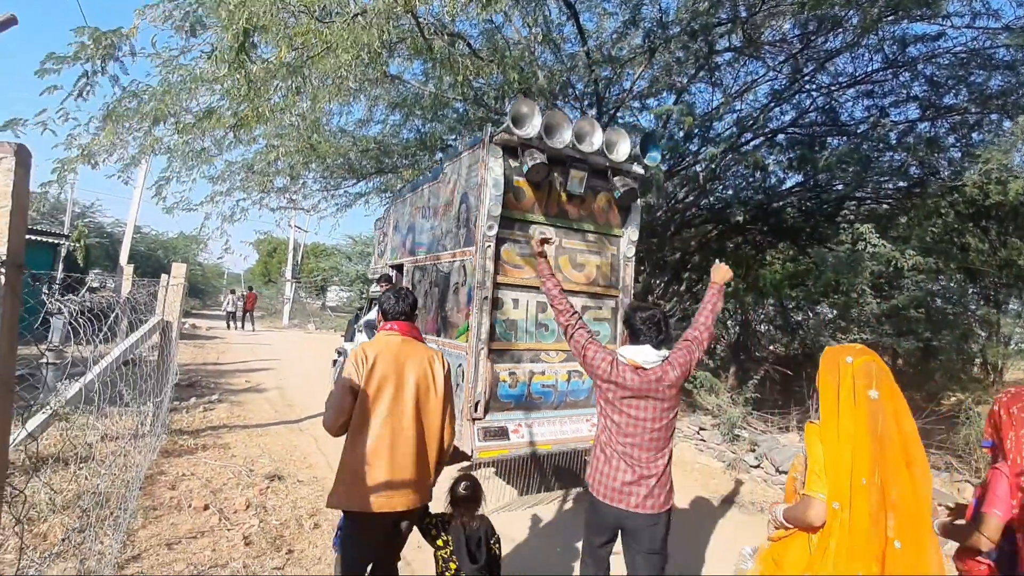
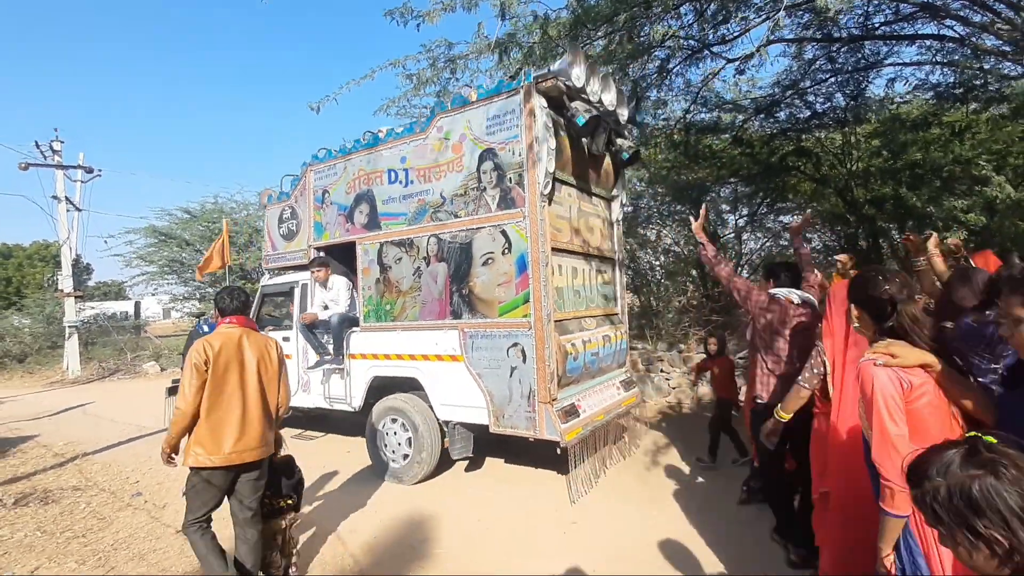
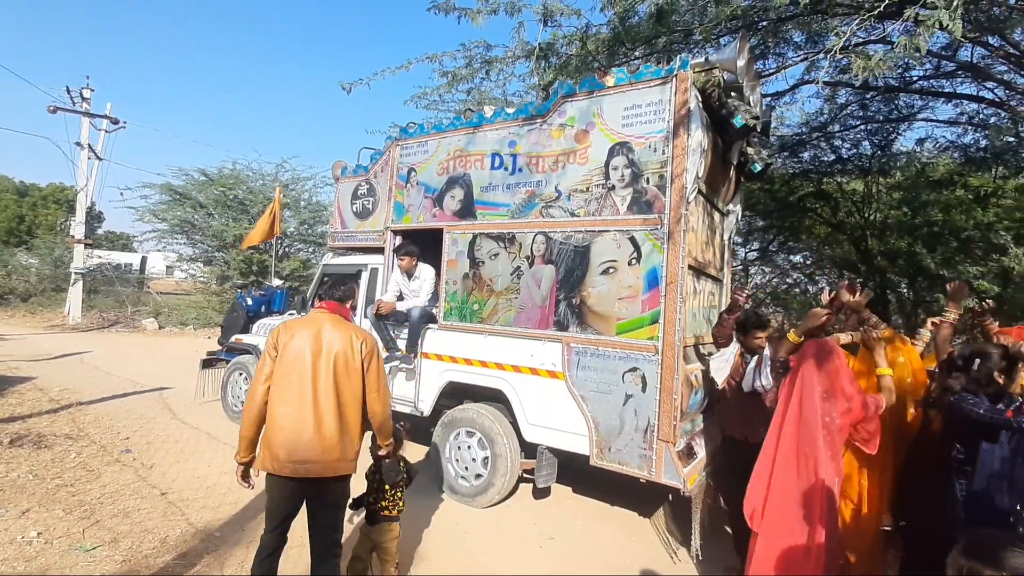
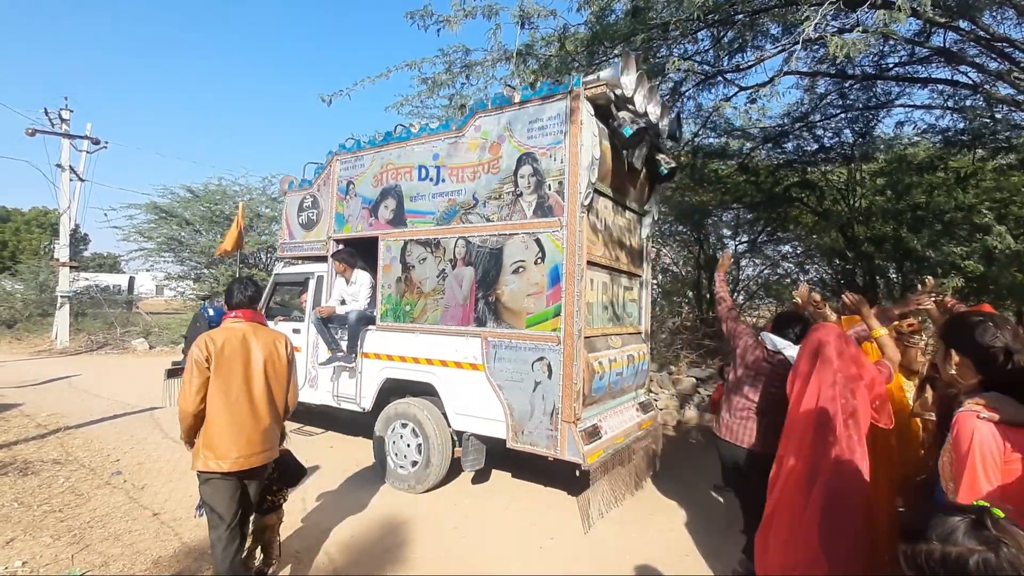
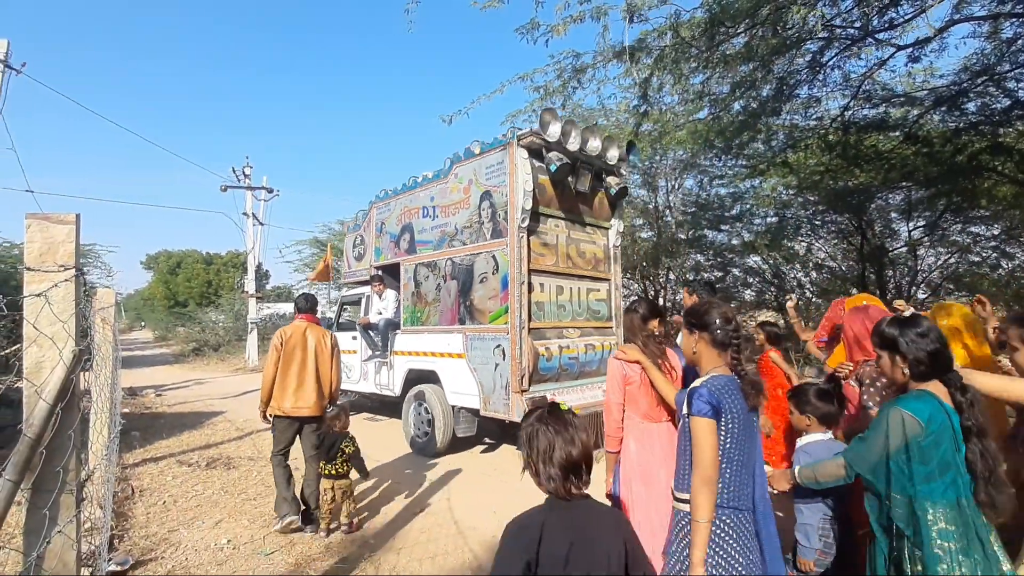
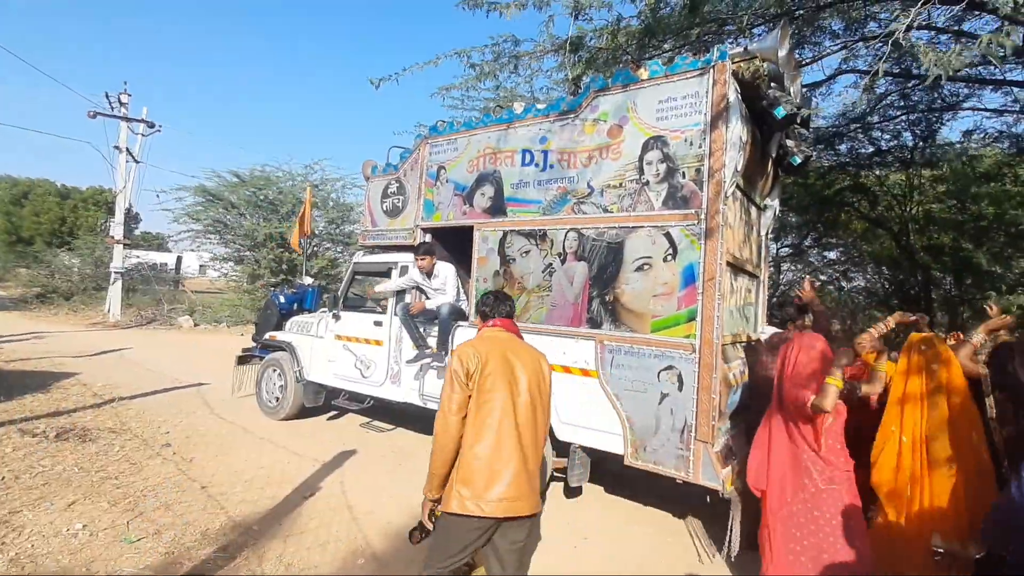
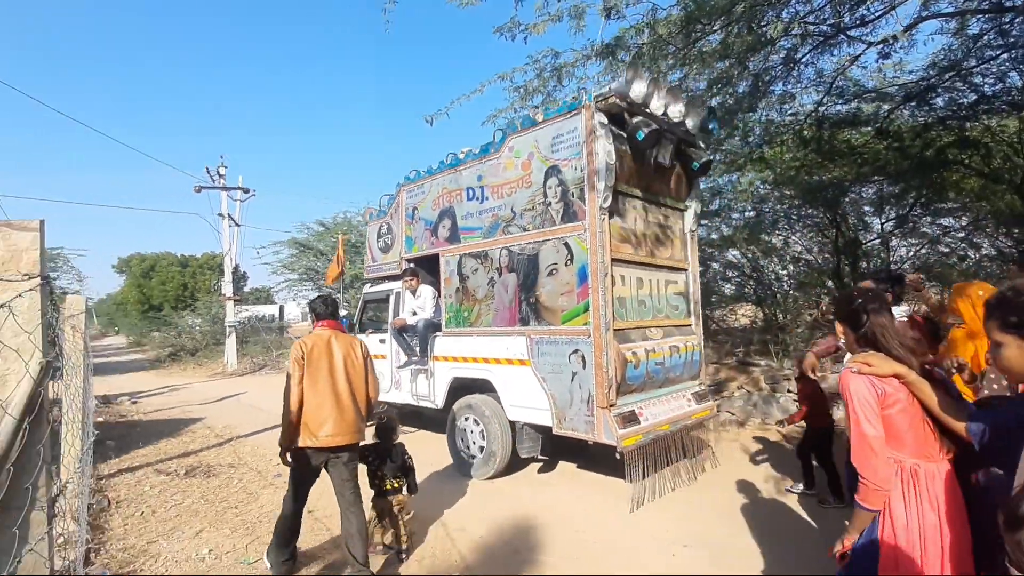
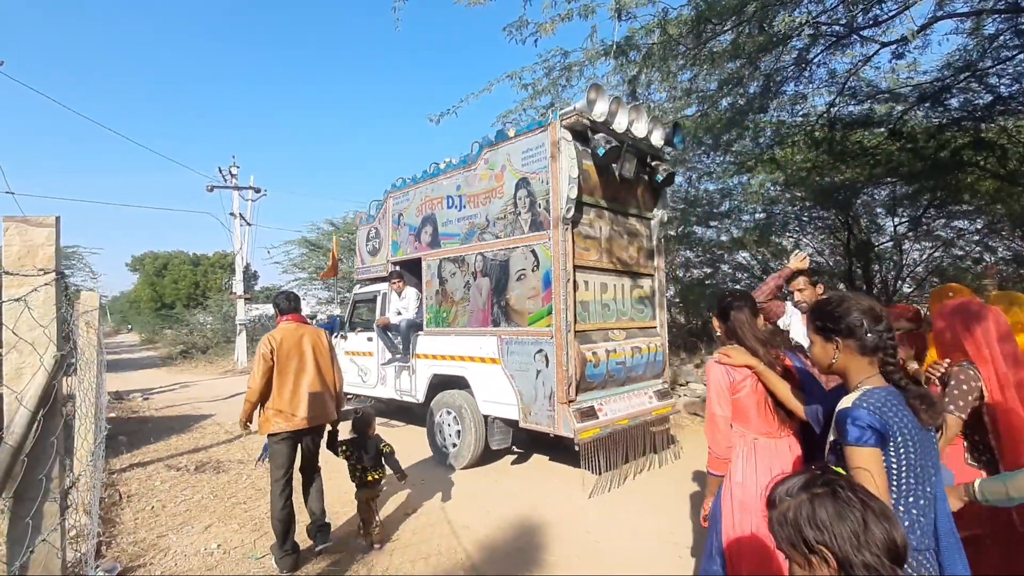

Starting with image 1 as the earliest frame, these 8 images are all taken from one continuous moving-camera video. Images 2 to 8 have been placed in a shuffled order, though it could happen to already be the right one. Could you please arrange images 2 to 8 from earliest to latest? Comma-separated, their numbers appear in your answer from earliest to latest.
6, 3, 4, 2, 7, 8, 5
